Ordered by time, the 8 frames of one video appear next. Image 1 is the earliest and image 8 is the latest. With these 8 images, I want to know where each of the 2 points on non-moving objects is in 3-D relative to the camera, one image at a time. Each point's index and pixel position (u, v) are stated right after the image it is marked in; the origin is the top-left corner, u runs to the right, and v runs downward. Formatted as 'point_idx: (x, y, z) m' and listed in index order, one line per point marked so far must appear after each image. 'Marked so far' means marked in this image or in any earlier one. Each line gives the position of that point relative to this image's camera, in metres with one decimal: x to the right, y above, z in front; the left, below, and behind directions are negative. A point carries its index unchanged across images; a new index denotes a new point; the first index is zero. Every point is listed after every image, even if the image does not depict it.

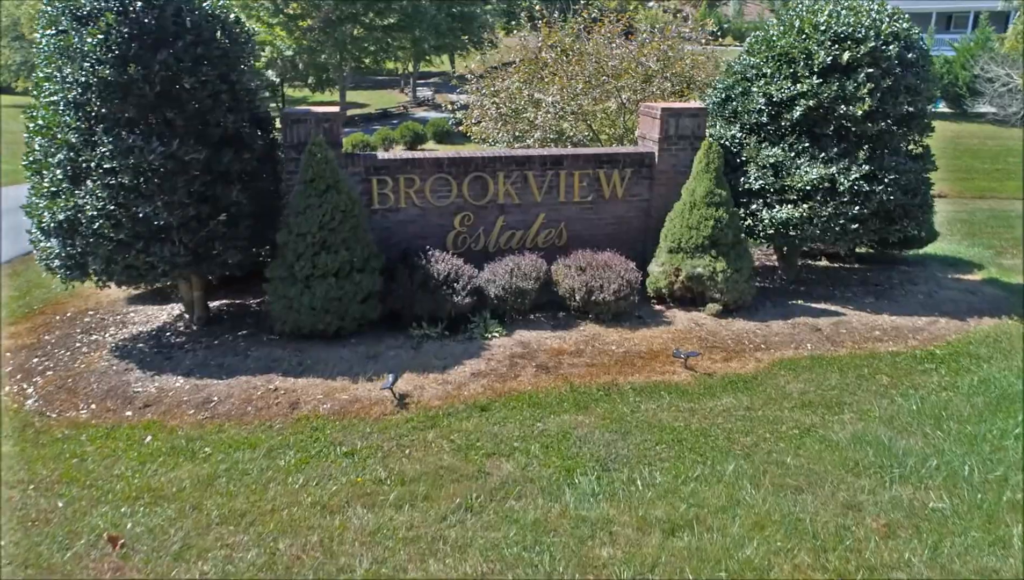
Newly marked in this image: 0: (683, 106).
0: (+1.8, +1.9, +7.5) m
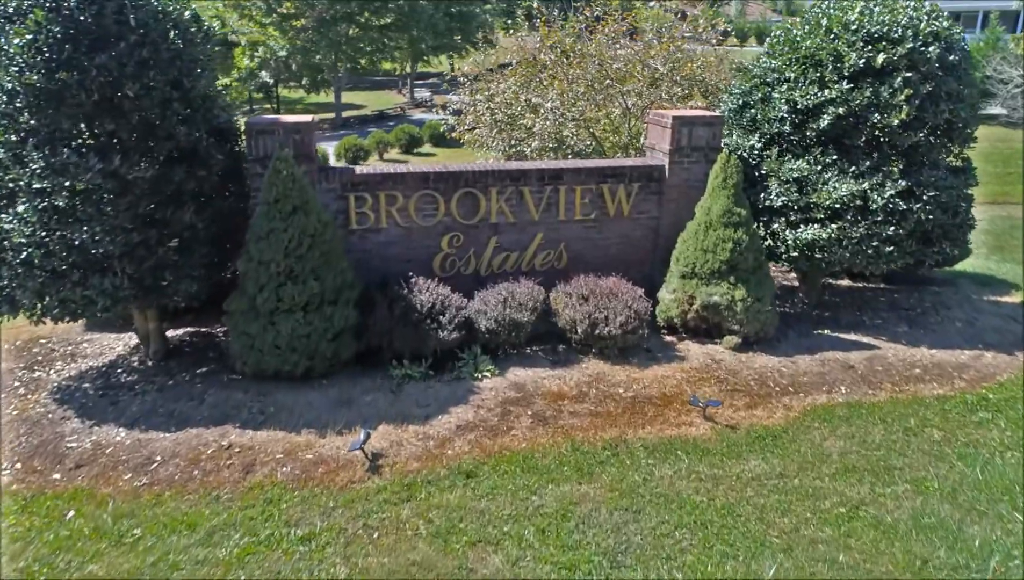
0: (+1.7, +1.7, +6.8) m
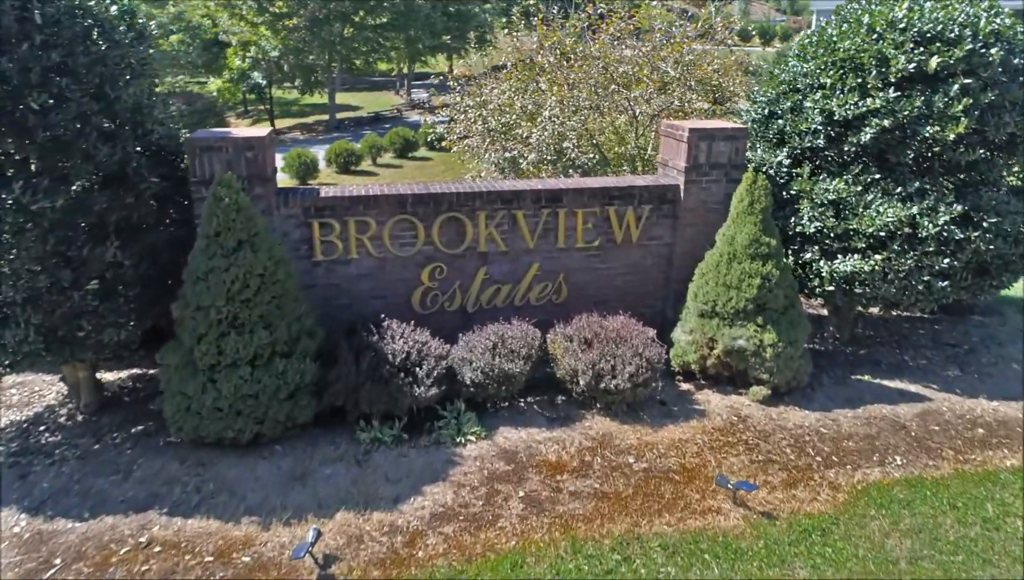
0: (+1.7, +1.4, +5.9) m
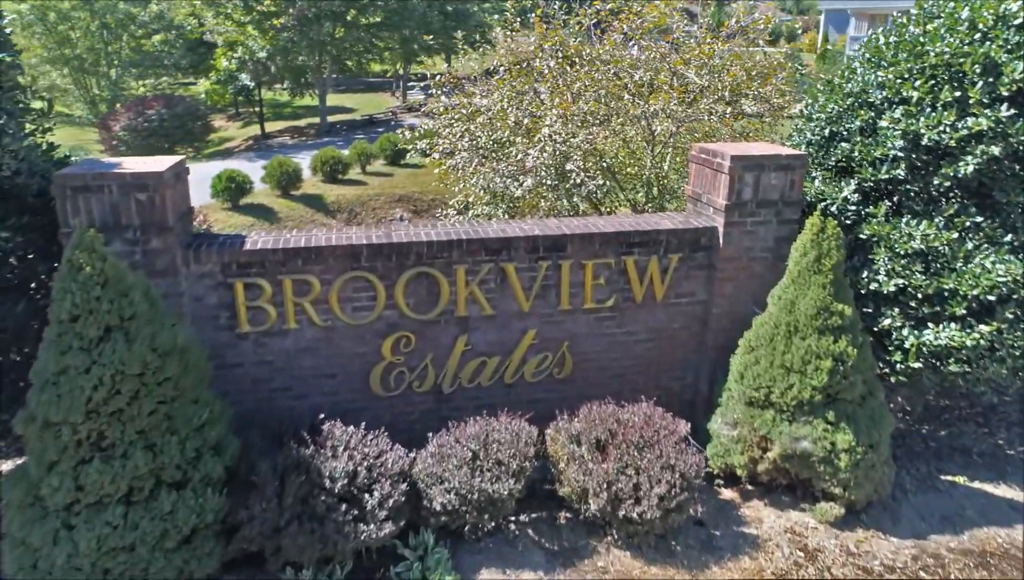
0: (+1.6, +0.9, +4.5) m
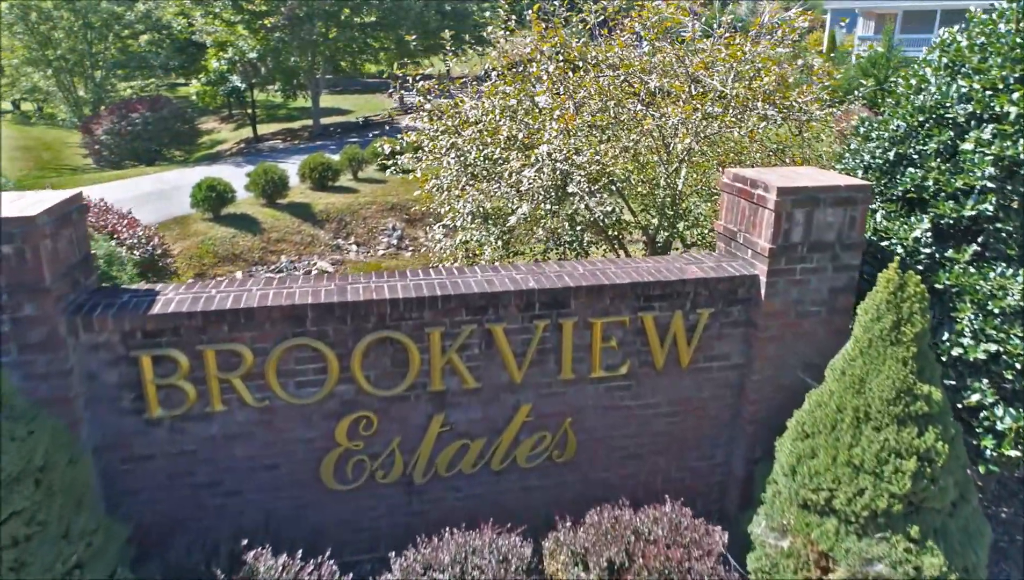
0: (+1.5, +0.5, +3.6) m
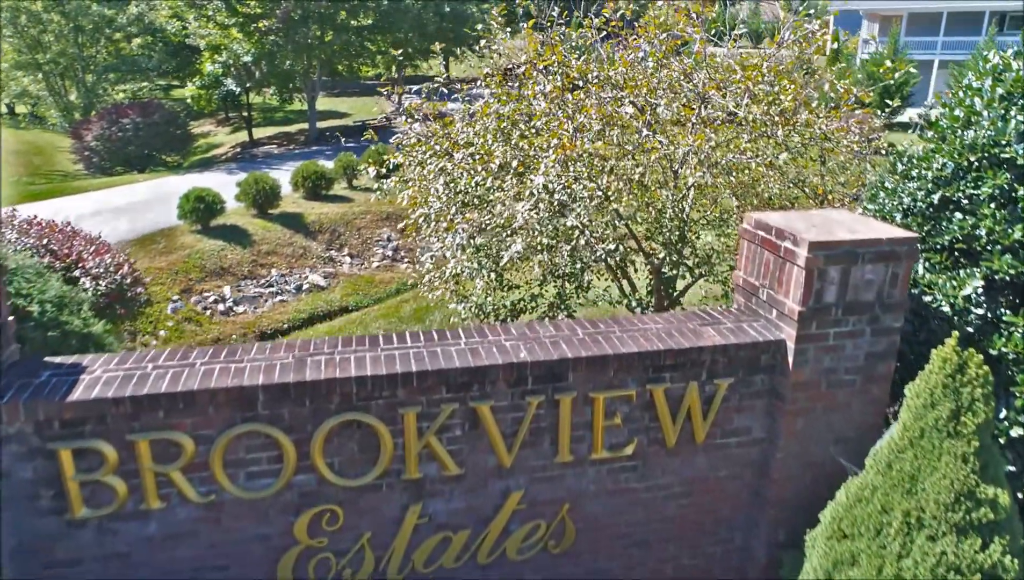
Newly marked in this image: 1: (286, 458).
0: (+1.5, +0.2, +3.1) m
1: (-0.9, -0.7, +2.9) m
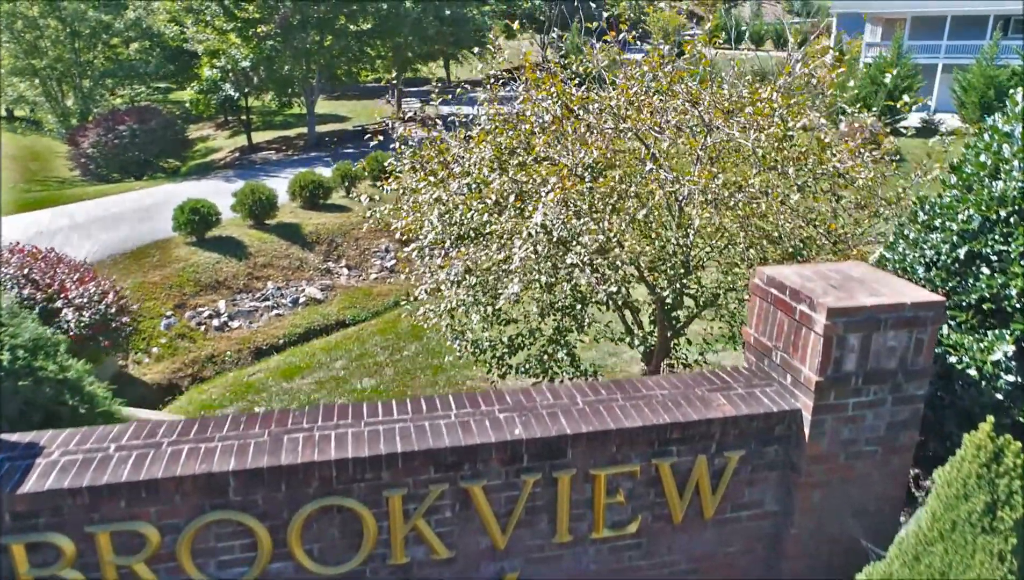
0: (+1.5, 0.0, +2.9) m
1: (-0.9, -0.9, +2.6) m
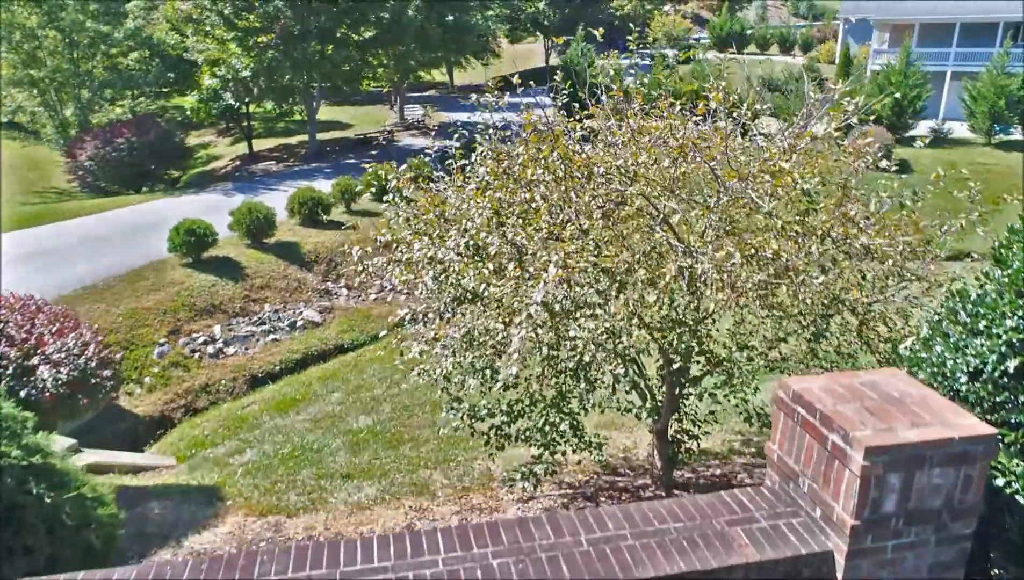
0: (+1.4, -0.5, +2.5) m
1: (-1.0, -1.4, +2.3) m
